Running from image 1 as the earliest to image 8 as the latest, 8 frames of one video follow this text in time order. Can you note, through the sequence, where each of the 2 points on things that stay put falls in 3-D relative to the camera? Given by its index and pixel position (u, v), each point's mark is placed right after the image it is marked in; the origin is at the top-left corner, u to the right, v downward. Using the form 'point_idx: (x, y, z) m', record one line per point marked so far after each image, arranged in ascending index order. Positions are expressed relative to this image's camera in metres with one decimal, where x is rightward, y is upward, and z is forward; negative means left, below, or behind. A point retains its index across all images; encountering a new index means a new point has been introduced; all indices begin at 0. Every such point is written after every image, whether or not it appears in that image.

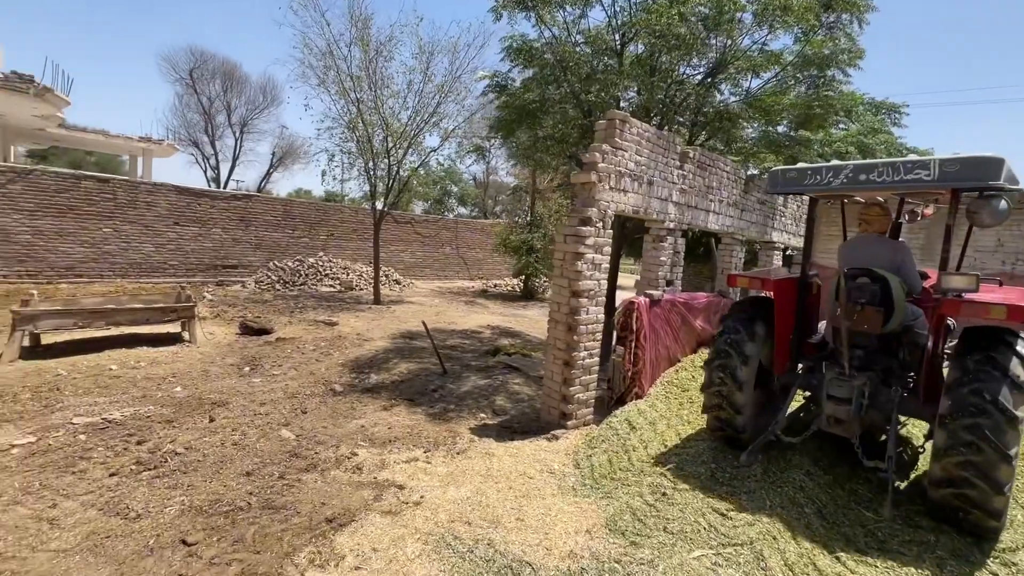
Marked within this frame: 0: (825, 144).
0: (+6.5, +3.0, +9.9) m
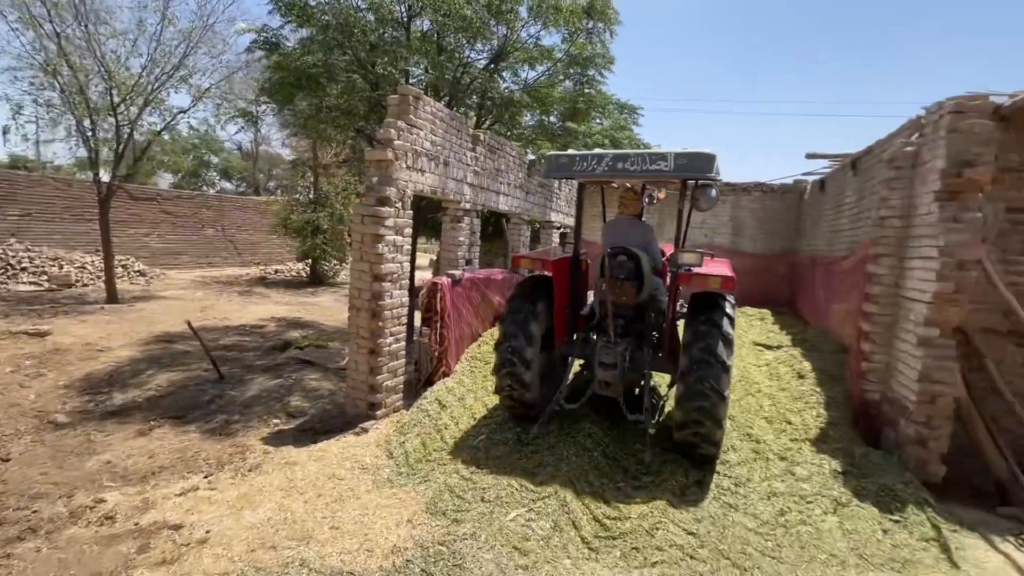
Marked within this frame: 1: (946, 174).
0: (+1.8, +3.7, +11.4) m
1: (+3.7, +1.0, +4.1) m
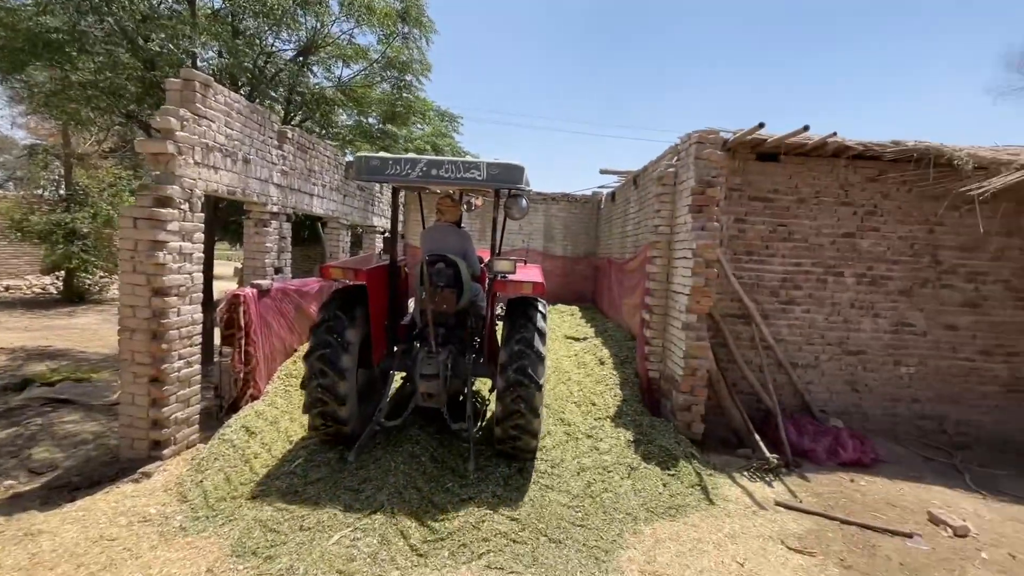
0: (-2.5, +3.5, +11.4) m
1: (+1.9, +1.0, +5.1) m
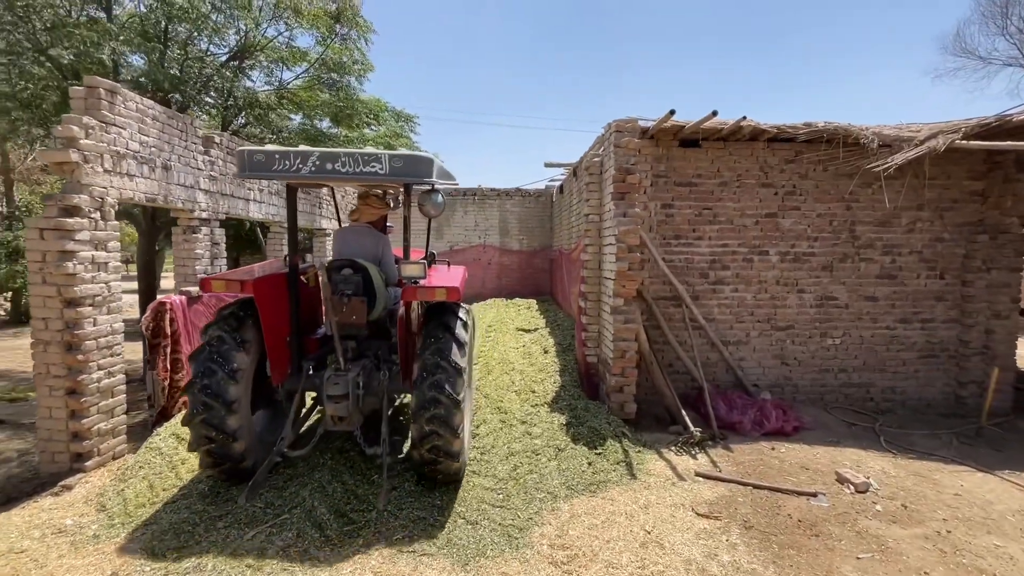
0: (-3.6, +3.5, +11.3) m
1: (+1.1, +1.2, +5.3) m
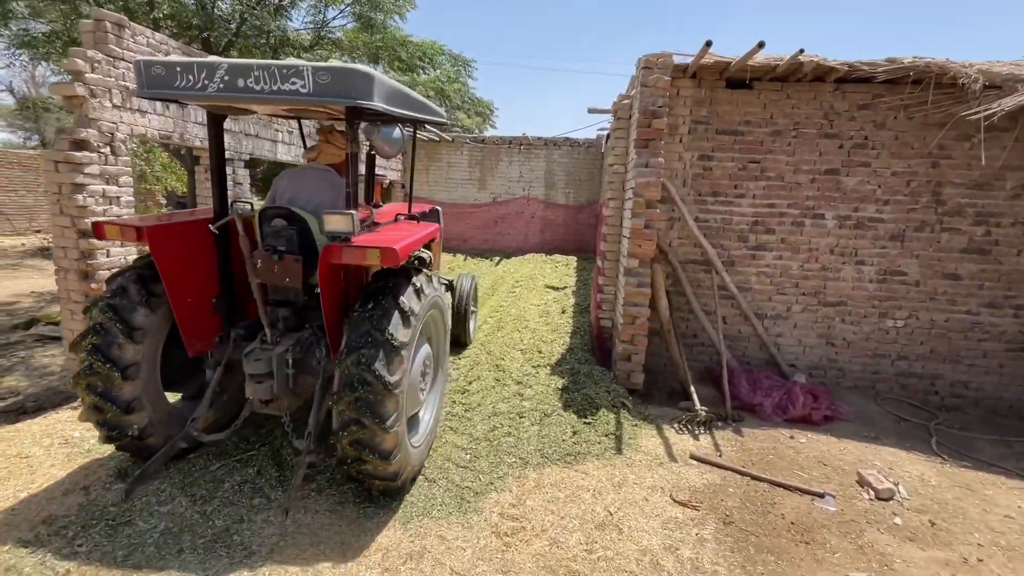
0: (-2.5, +4.7, +11.1) m
1: (+1.3, +1.6, +4.7) m
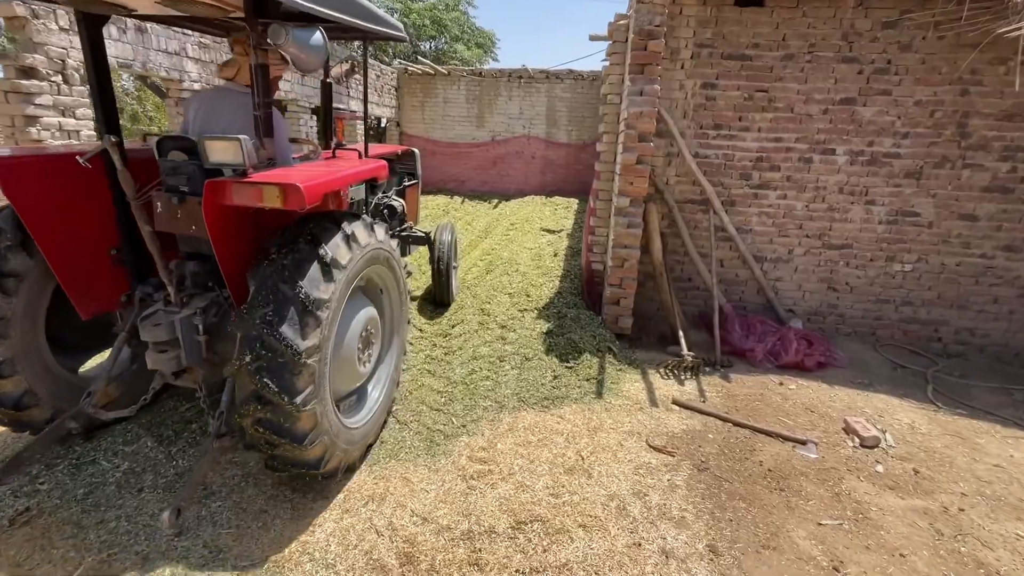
0: (-2.5, +5.9, +10.4) m
1: (+1.1, +2.1, +4.2) m
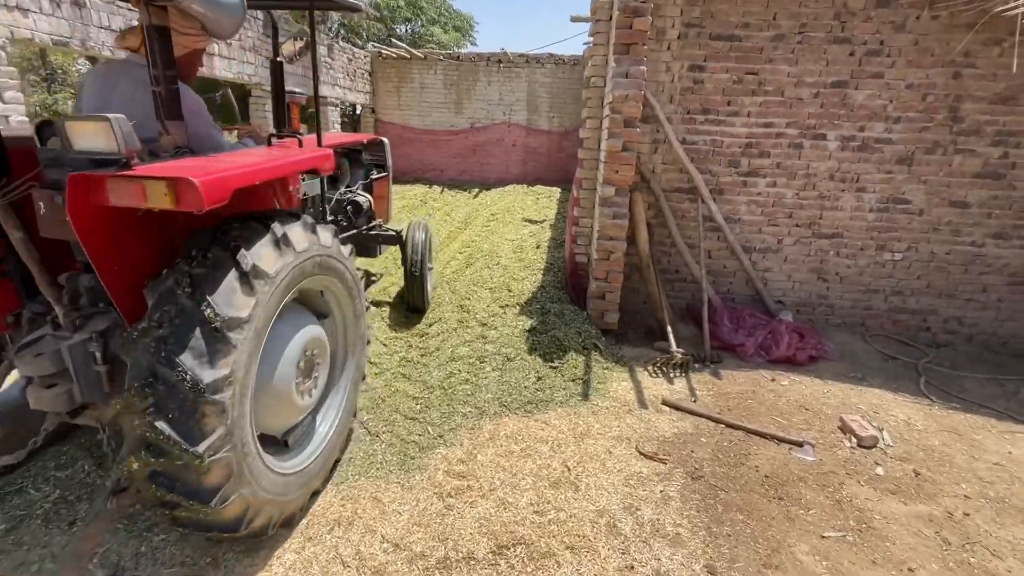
0: (-2.9, +6.1, +9.9) m
1: (+0.9, +2.2, +4.0) m
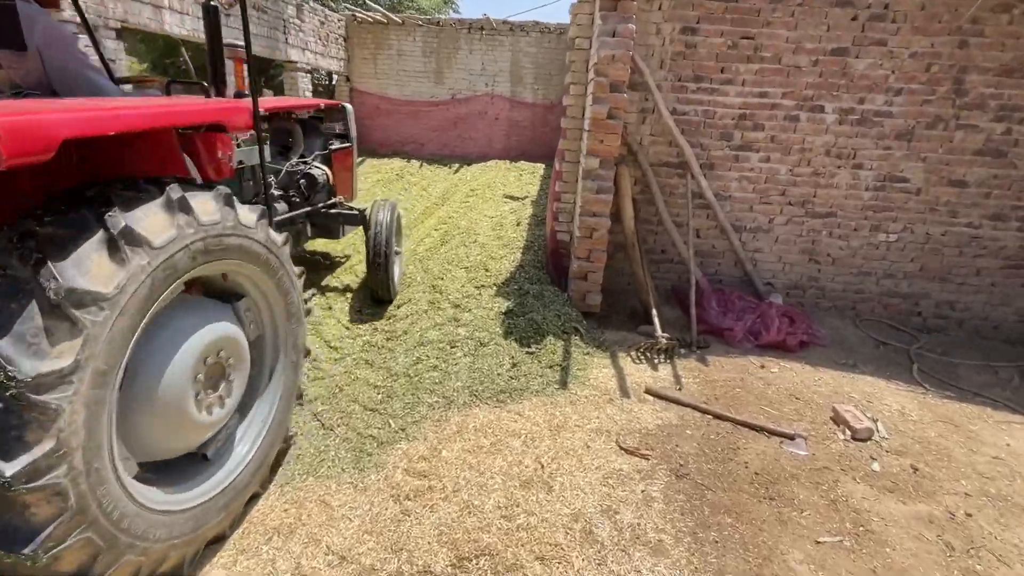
0: (-3.2, +6.5, +9.2) m
1: (+0.7, +2.3, +3.6) m
